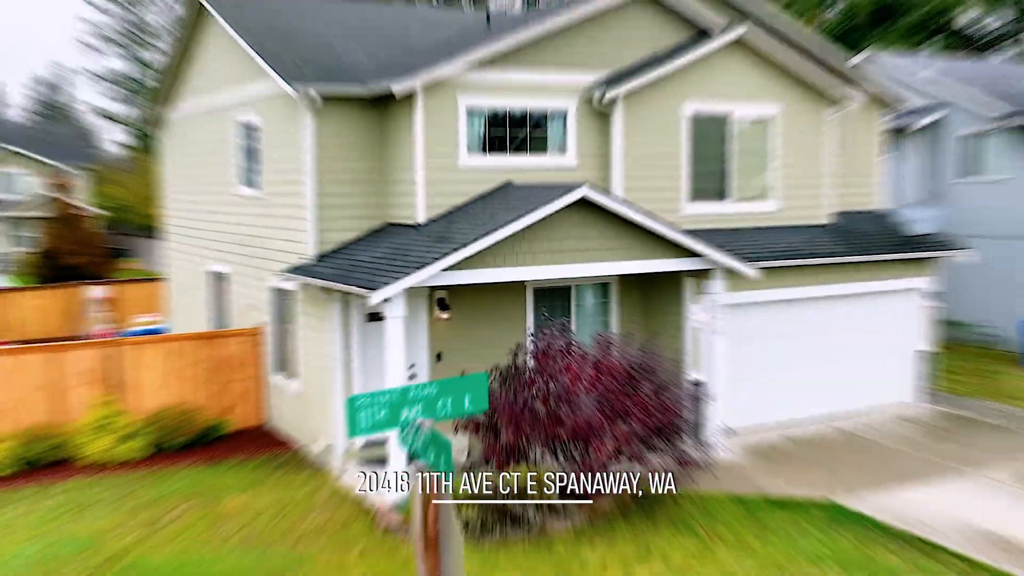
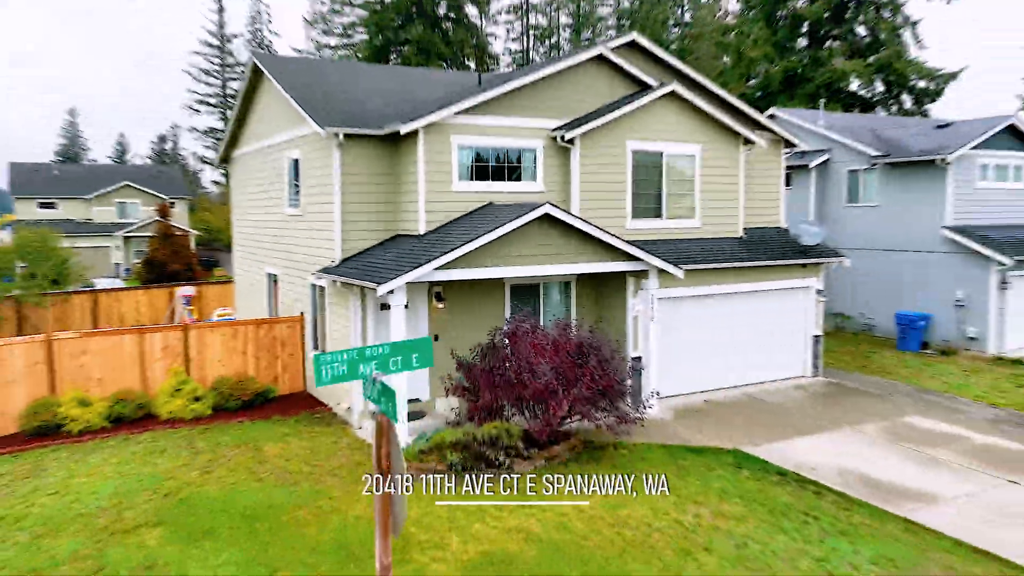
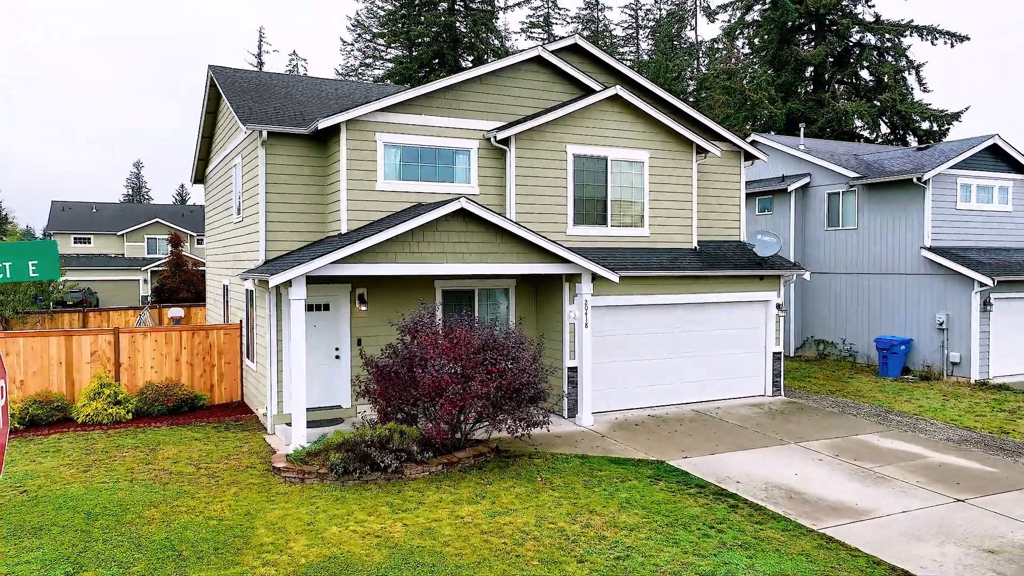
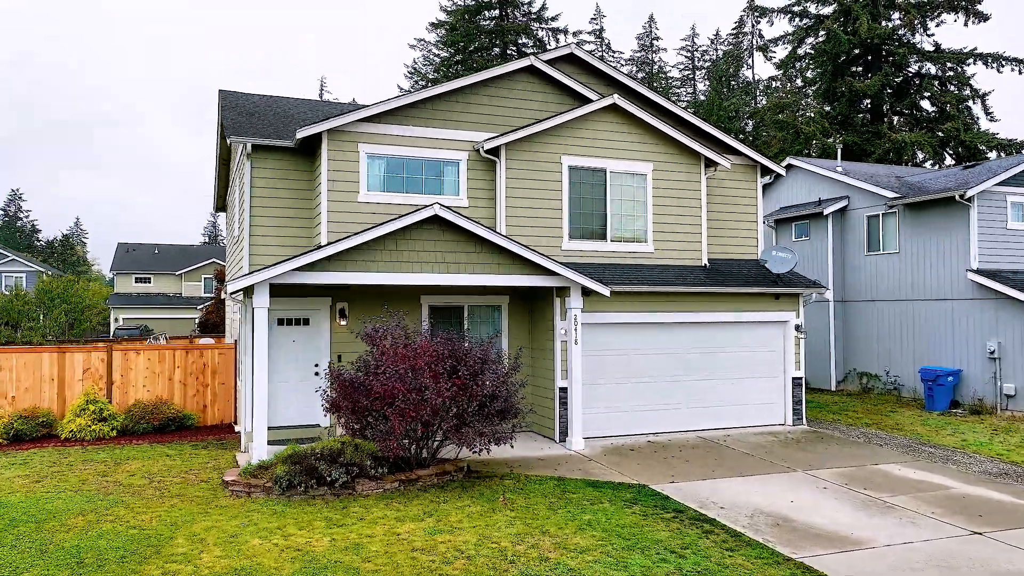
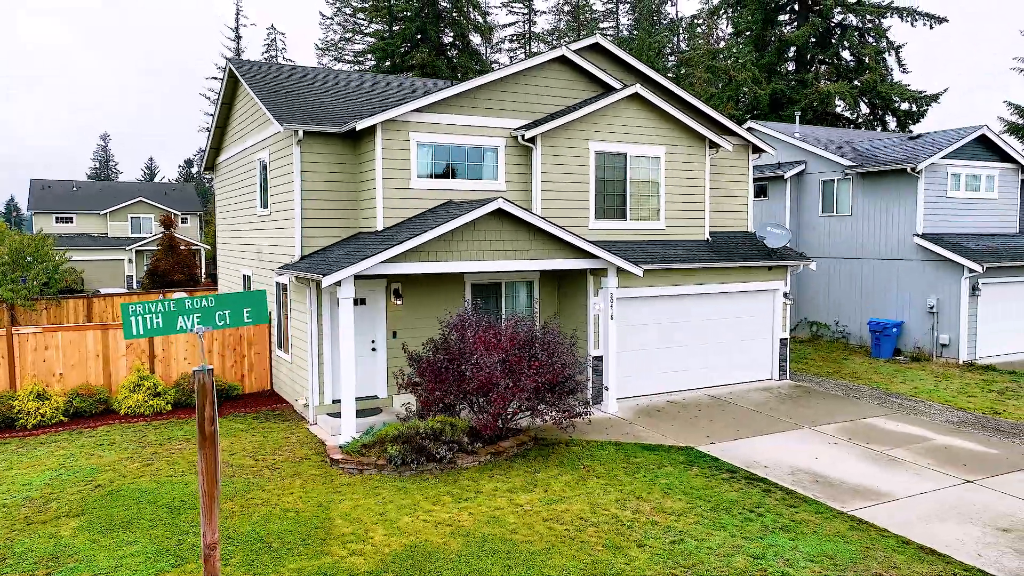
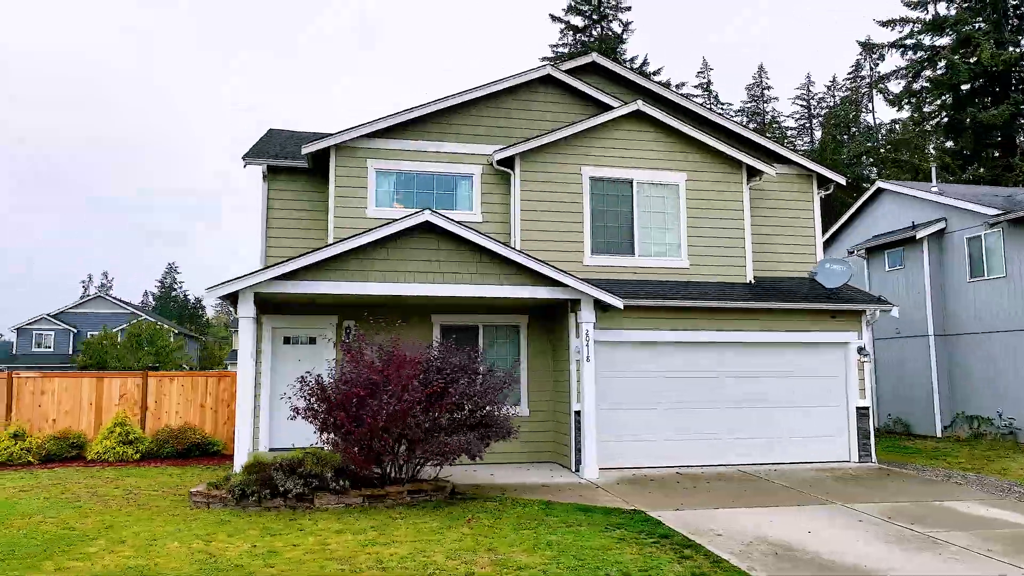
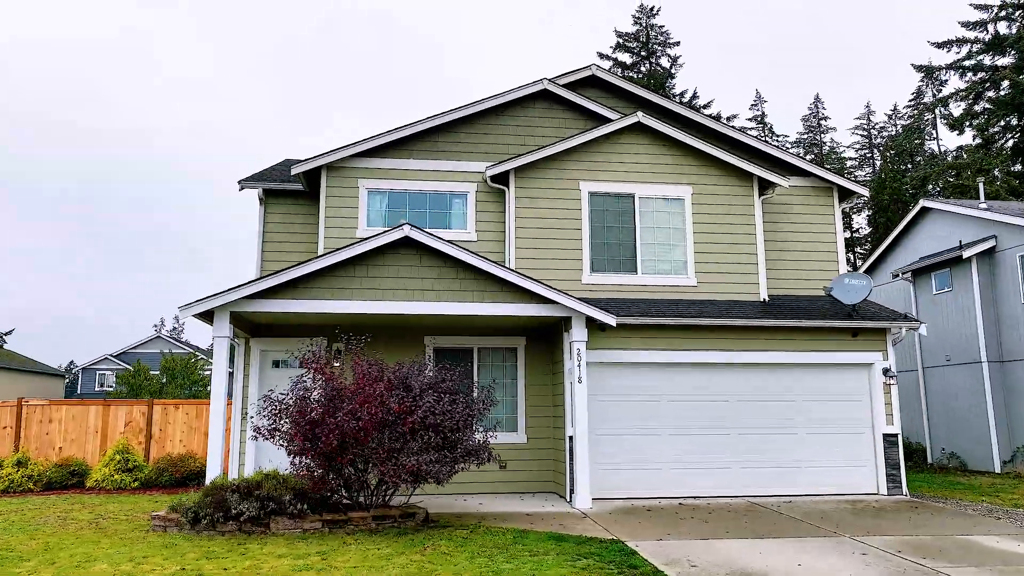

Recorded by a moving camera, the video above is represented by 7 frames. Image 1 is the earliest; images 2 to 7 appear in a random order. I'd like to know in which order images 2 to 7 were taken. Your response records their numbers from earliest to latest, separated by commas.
2, 5, 3, 4, 6, 7
